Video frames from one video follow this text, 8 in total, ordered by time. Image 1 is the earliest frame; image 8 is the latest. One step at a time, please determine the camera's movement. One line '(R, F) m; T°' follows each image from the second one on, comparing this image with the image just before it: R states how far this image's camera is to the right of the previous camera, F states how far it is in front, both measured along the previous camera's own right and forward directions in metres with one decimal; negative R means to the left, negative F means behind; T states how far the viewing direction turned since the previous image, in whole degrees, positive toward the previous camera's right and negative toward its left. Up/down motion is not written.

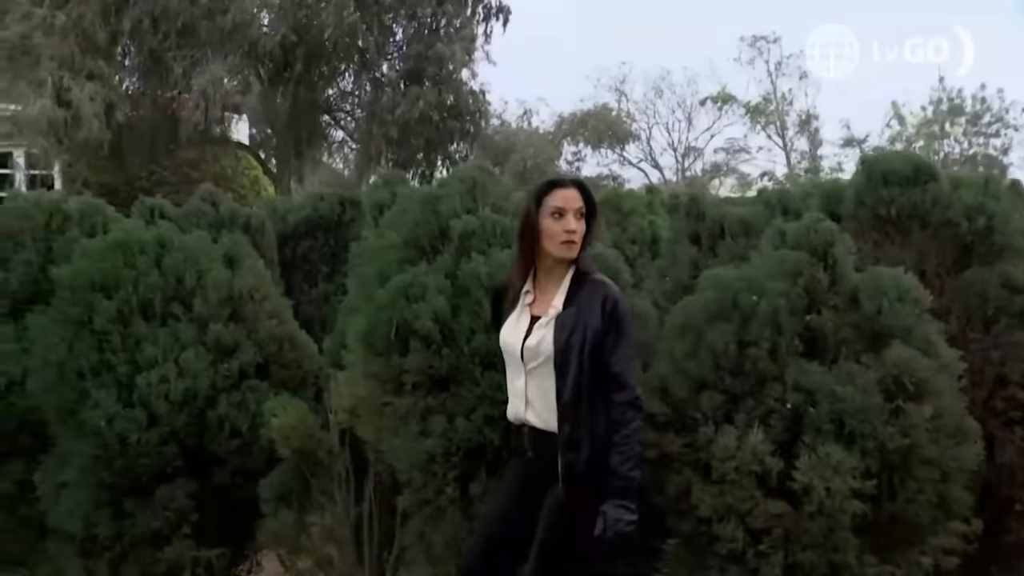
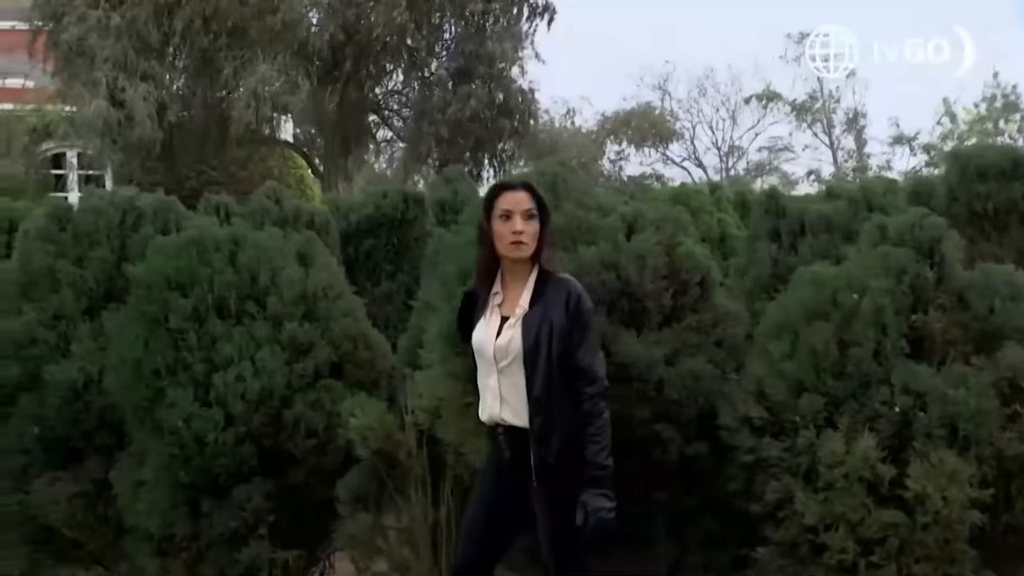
(-0.2, +0.1) m; -2°
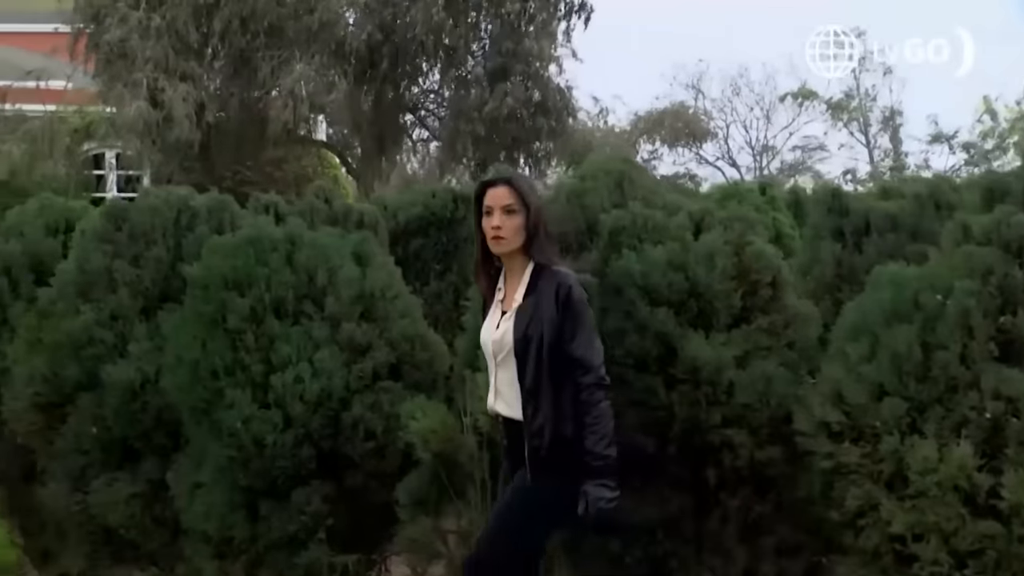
(-0.2, +0.1) m; -2°
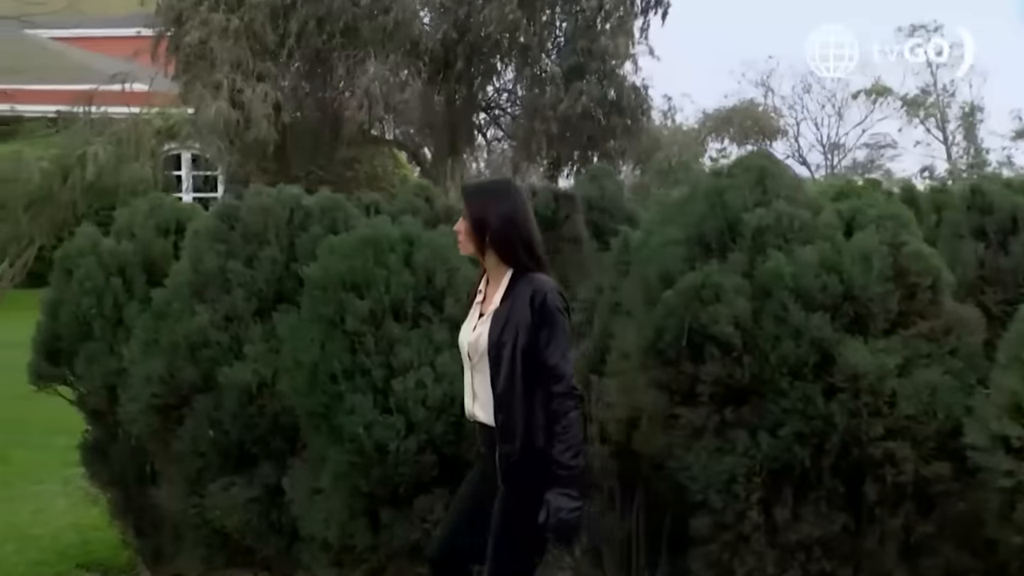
(-0.4, +0.2) m; -3°
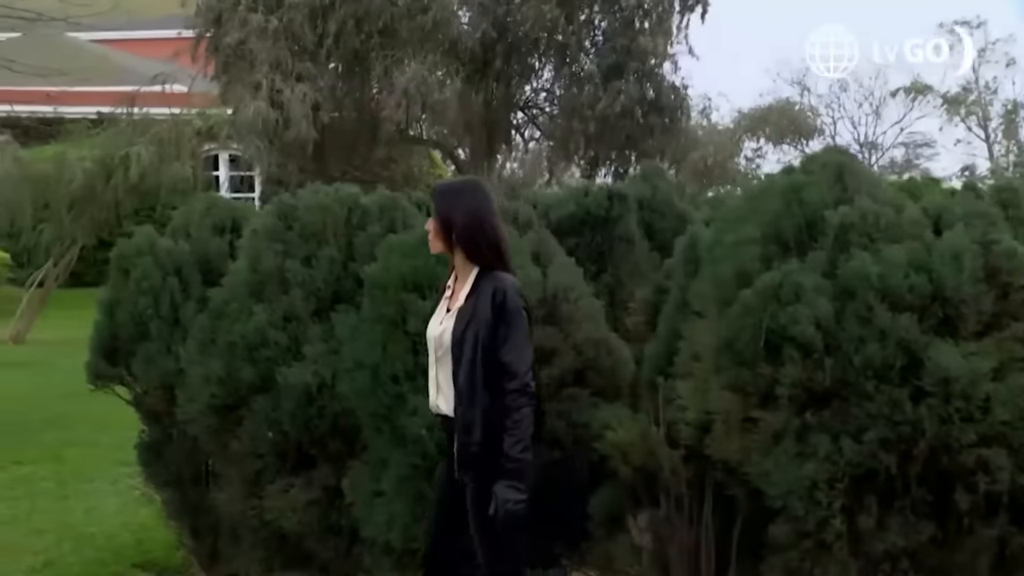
(-0.2, +0.1) m; -2°
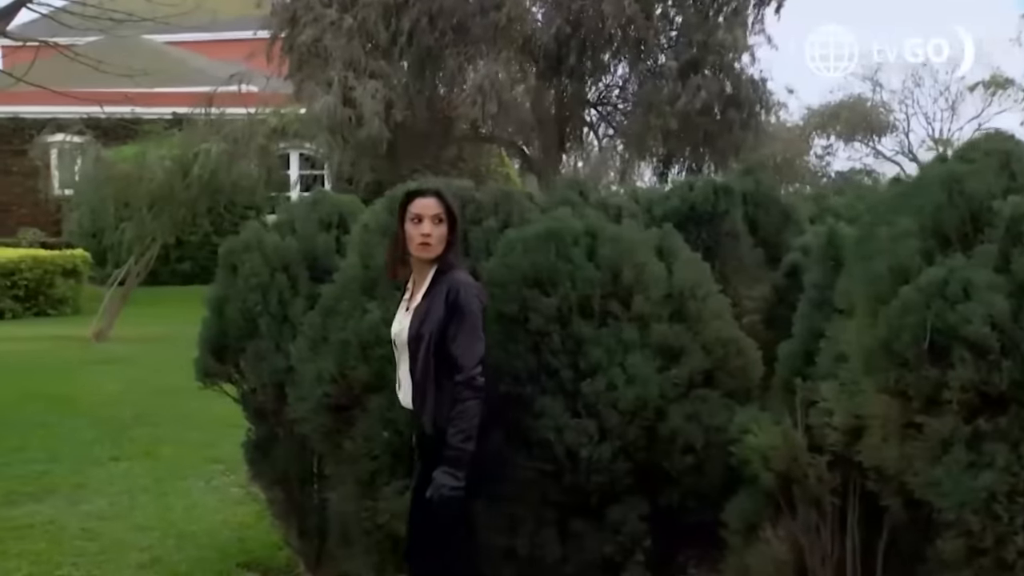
(-0.4, +0.2) m; -3°
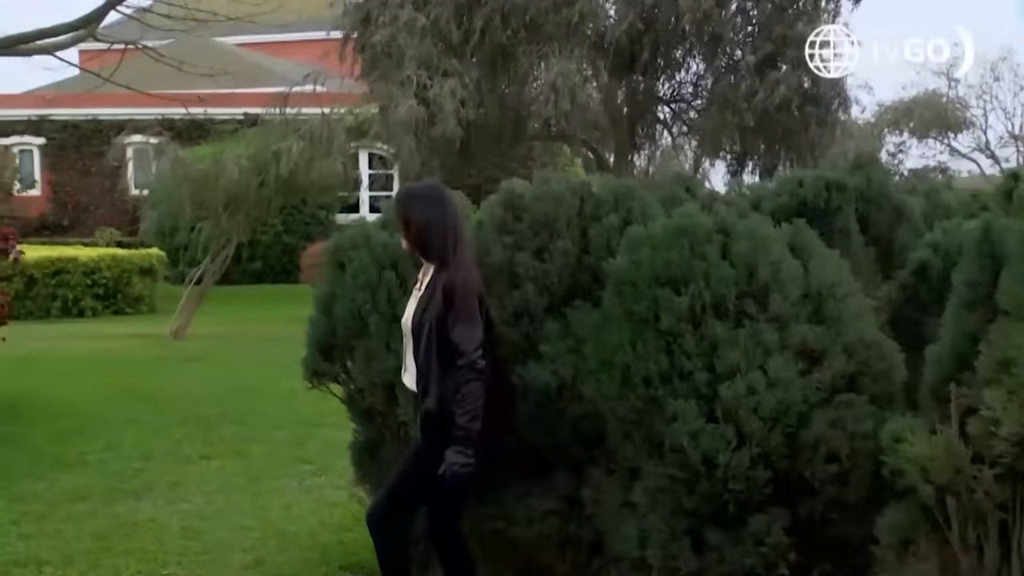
(-0.4, +0.2) m; -3°
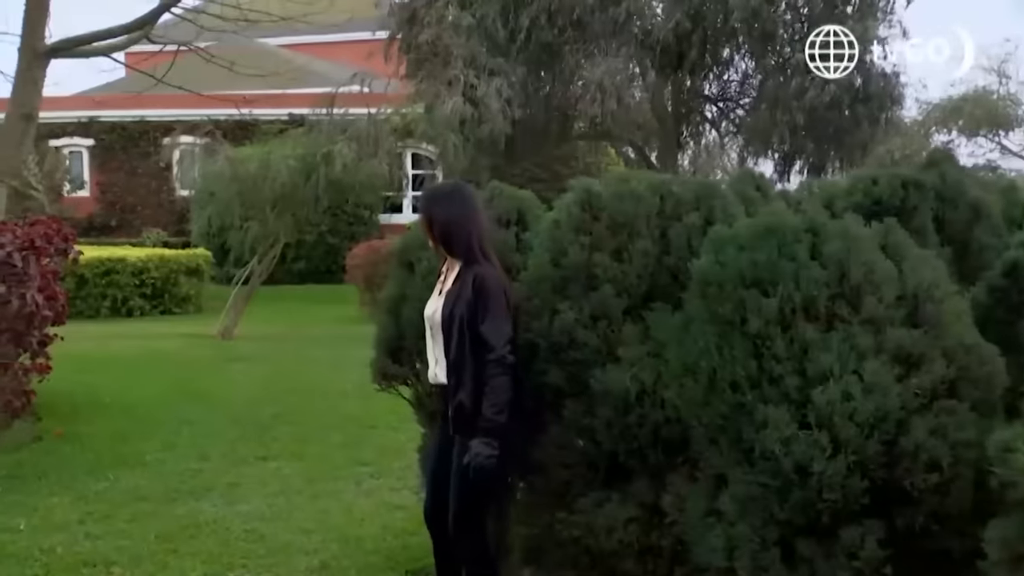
(-0.2, +0.1) m; -2°
